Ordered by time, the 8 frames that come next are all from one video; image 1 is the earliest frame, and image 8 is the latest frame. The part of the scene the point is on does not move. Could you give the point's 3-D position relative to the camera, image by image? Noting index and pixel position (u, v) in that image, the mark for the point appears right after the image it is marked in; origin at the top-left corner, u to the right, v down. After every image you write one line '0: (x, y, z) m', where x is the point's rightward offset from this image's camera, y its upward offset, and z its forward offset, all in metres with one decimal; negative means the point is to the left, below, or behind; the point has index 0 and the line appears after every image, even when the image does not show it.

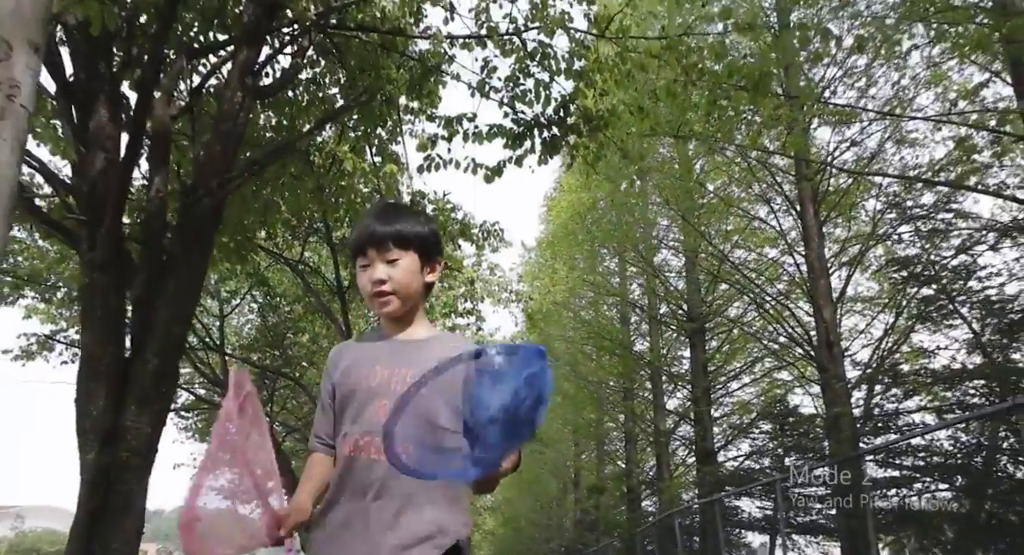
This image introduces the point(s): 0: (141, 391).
0: (-2.0, -0.6, +4.4) m
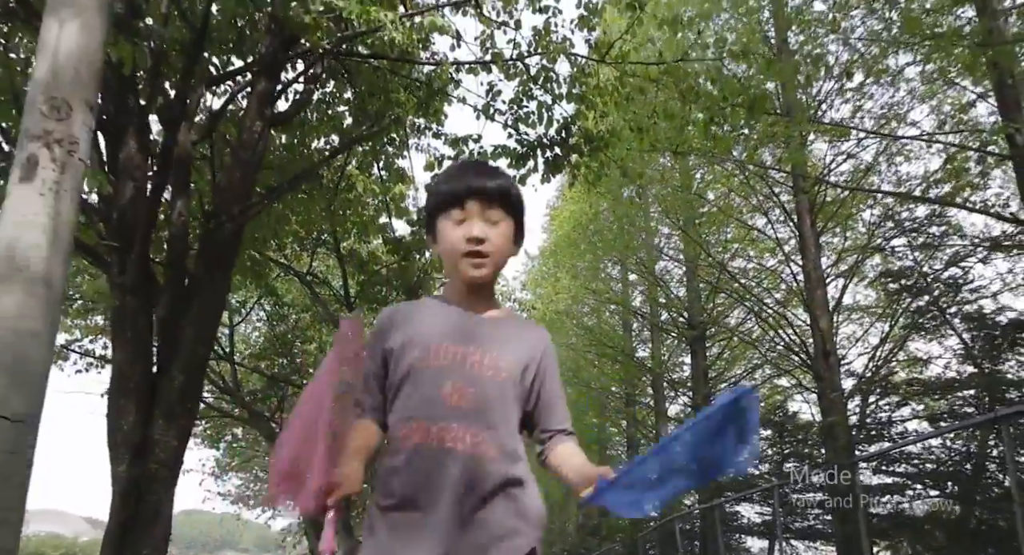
0: (-2.0, -0.7, +4.7) m
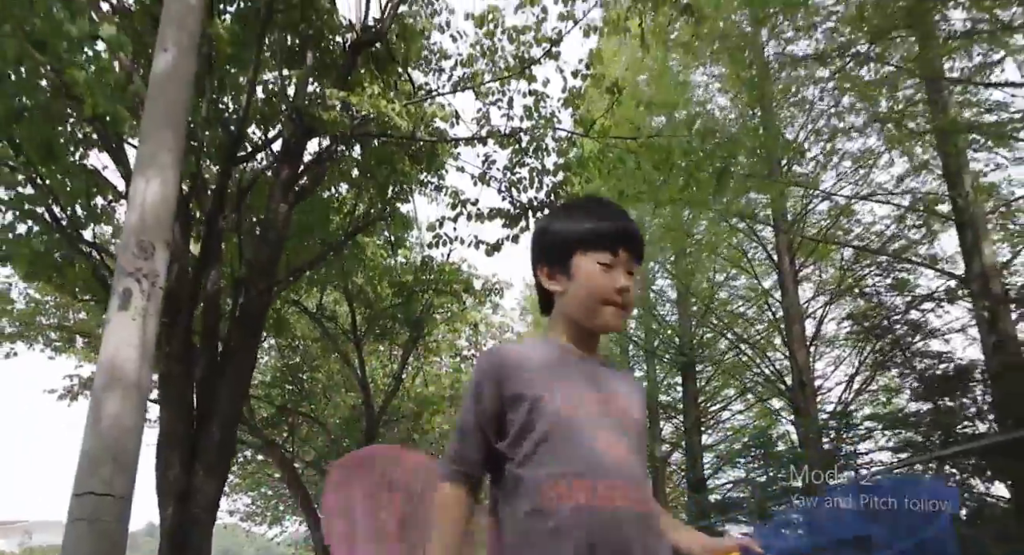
0: (-2.0, -1.2, +5.5) m
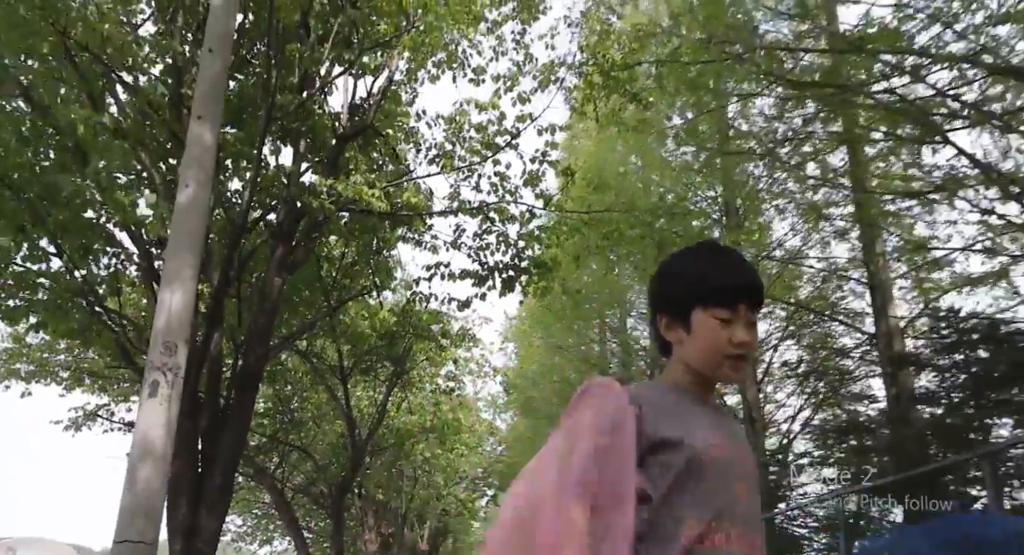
0: (-2.4, -1.8, +6.5) m
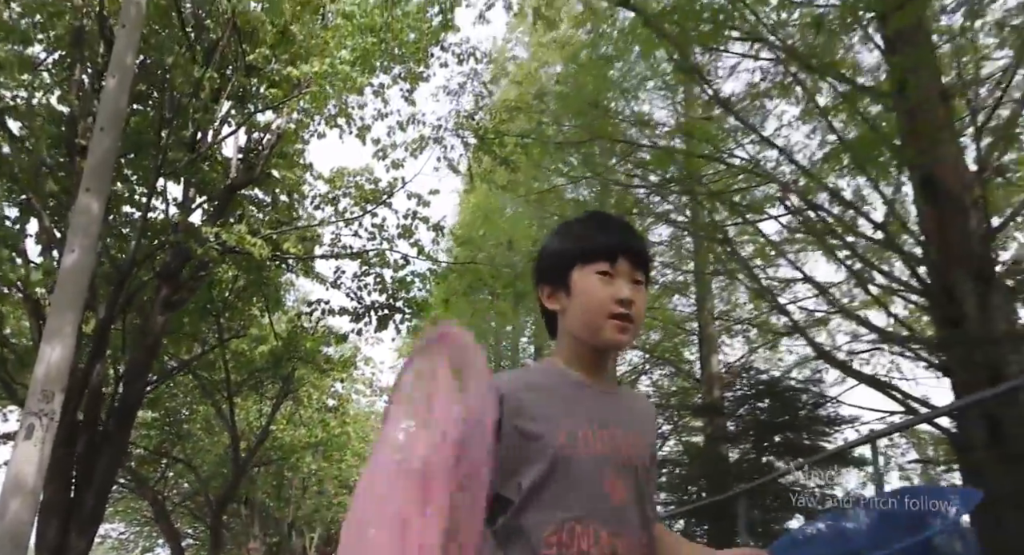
0: (-3.7, -2.1, +7.1) m
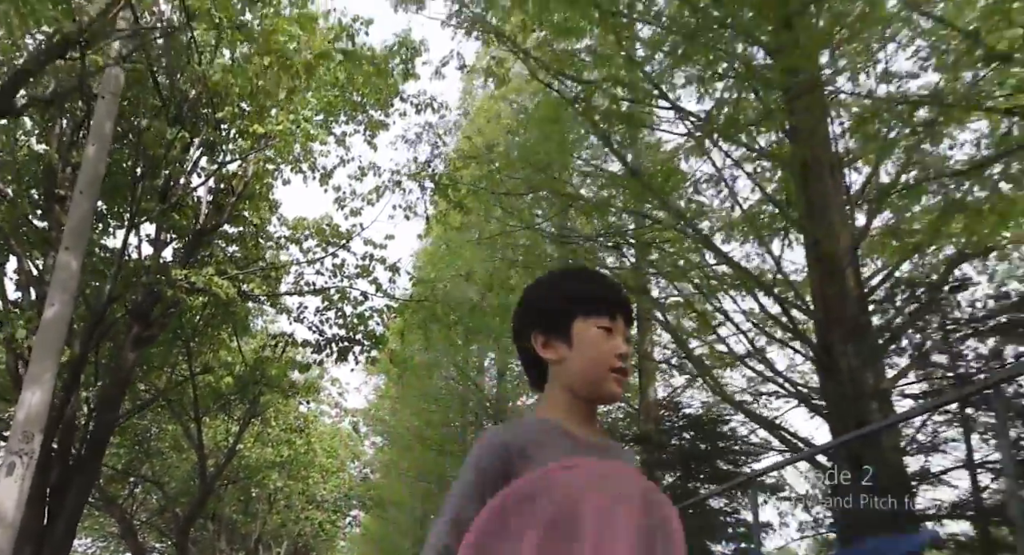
0: (-4.3, -2.5, +7.7) m
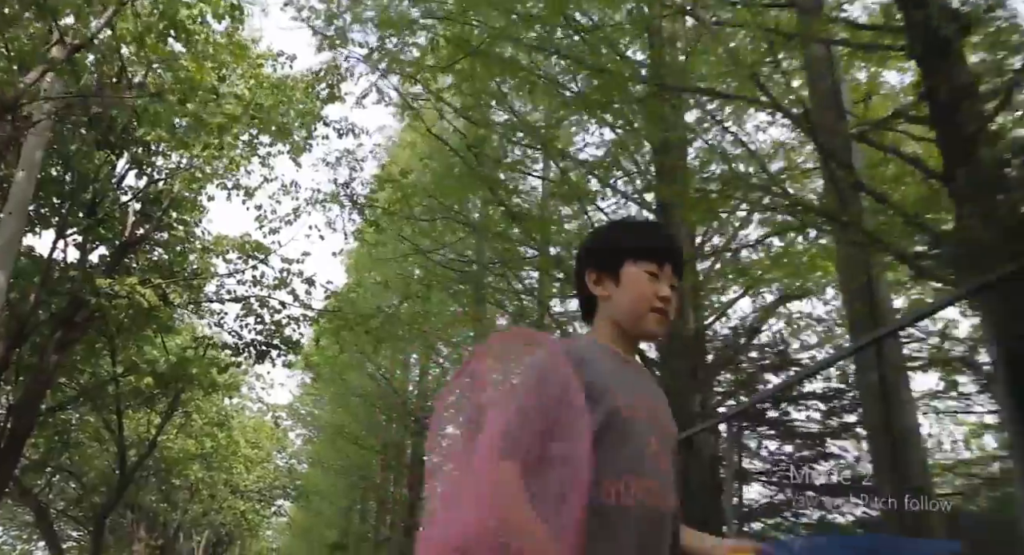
0: (-5.4, -2.6, +8.3) m
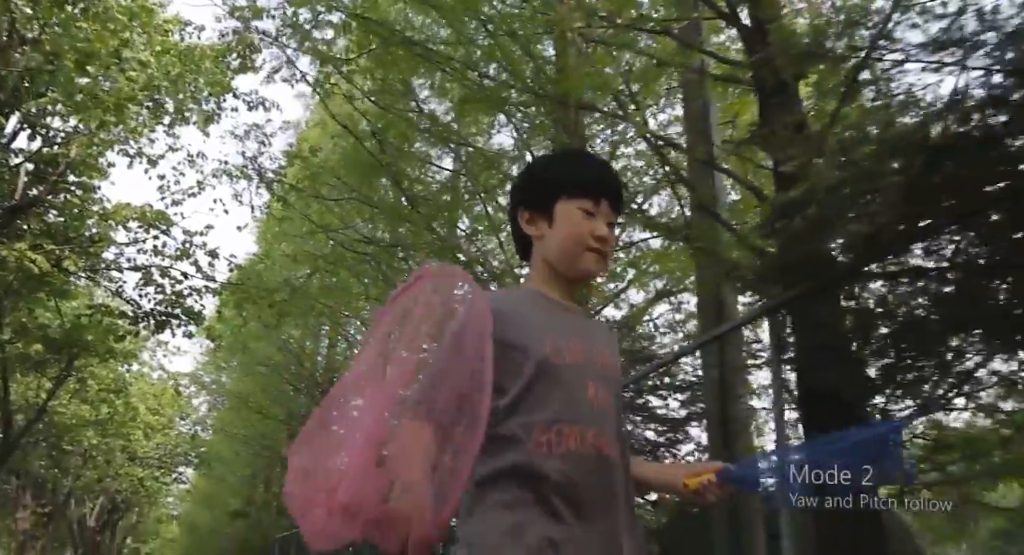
0: (-6.6, -2.2, +8.1) m
